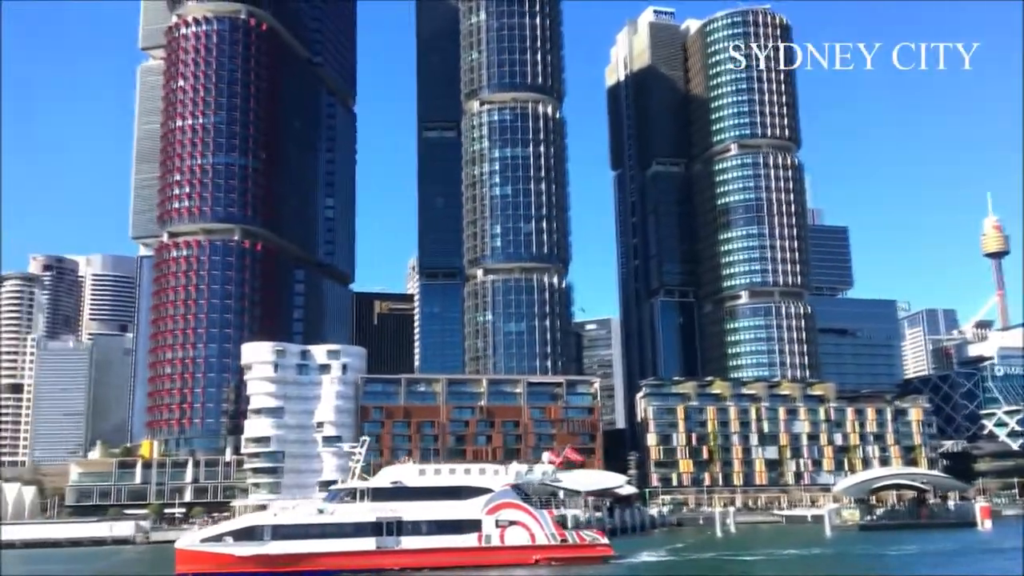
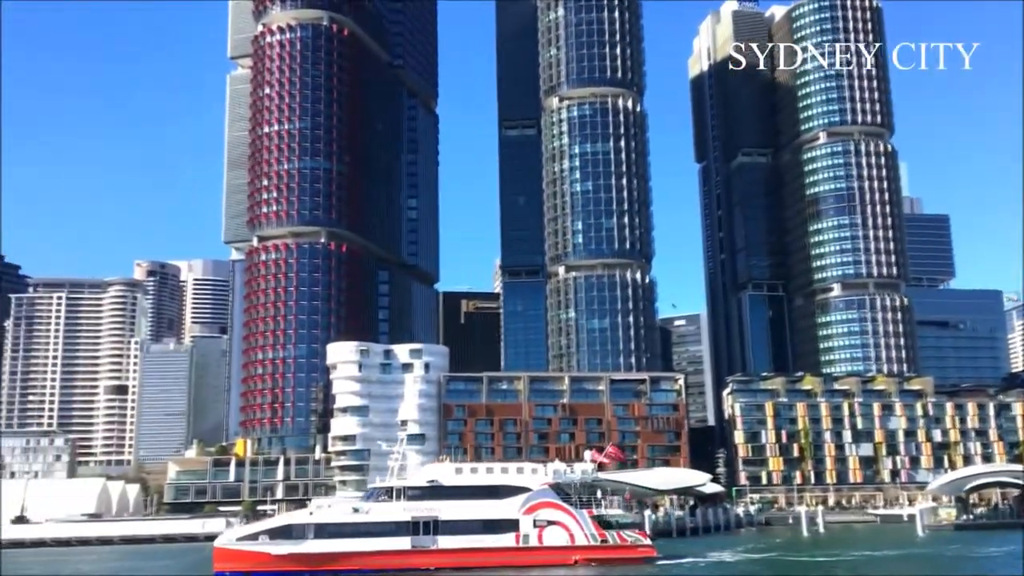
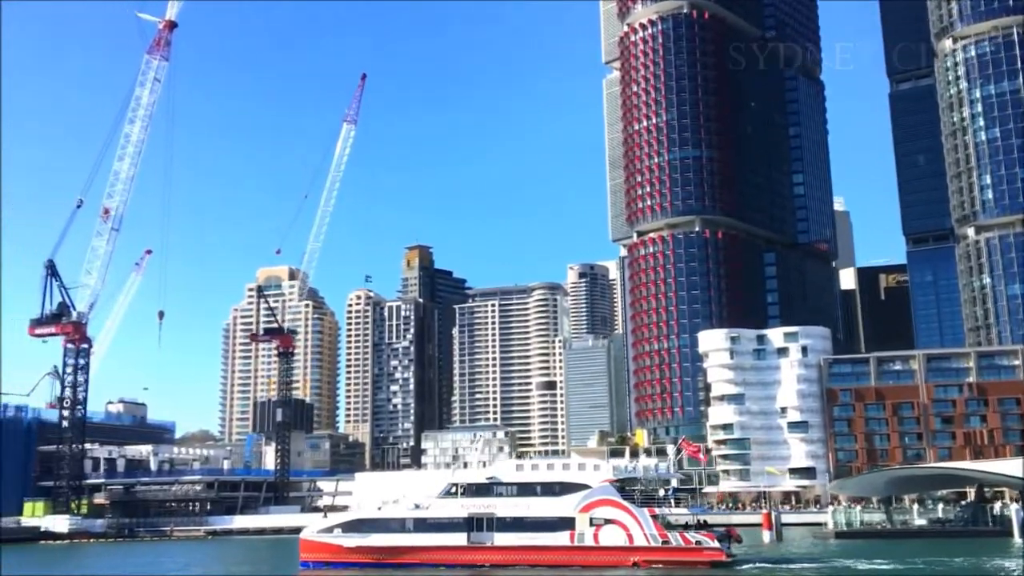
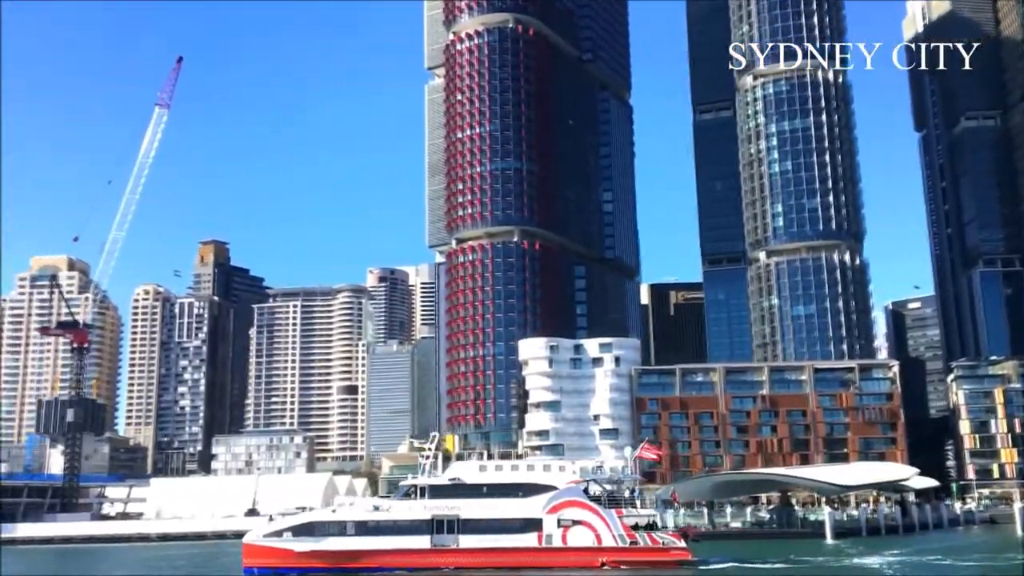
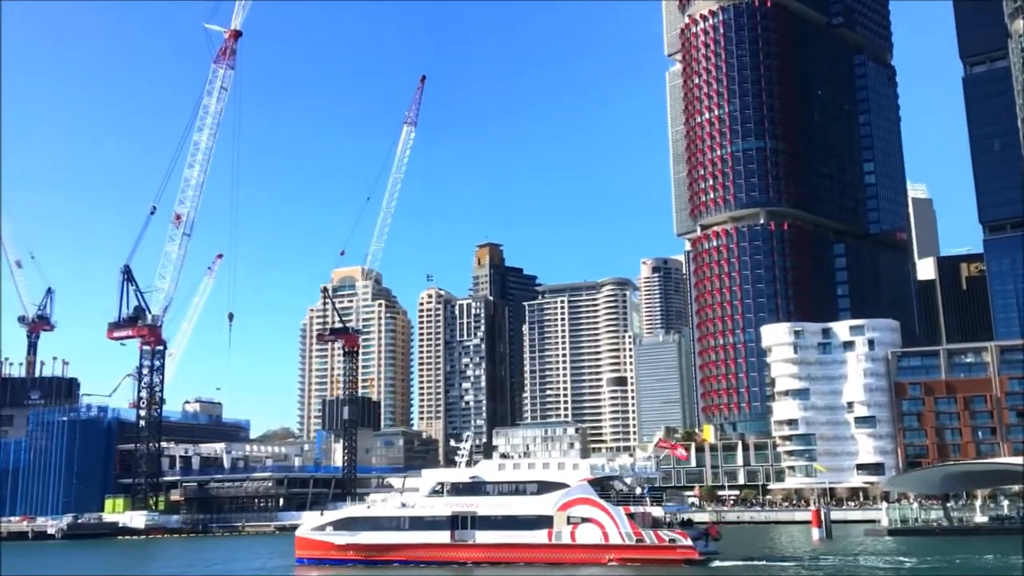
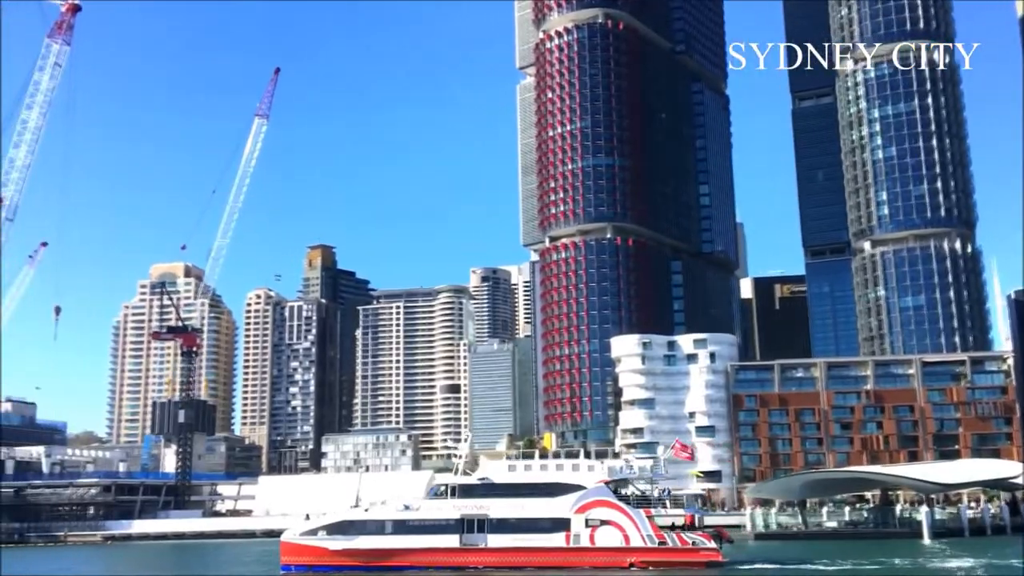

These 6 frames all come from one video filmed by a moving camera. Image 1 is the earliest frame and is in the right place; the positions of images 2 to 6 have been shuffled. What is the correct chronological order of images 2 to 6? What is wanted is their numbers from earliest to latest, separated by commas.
2, 4, 6, 3, 5
